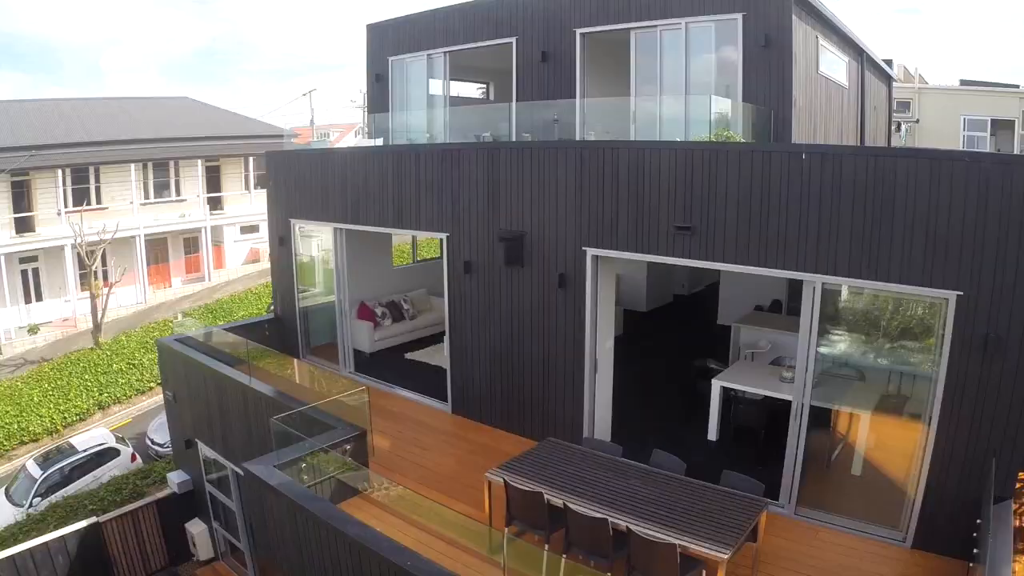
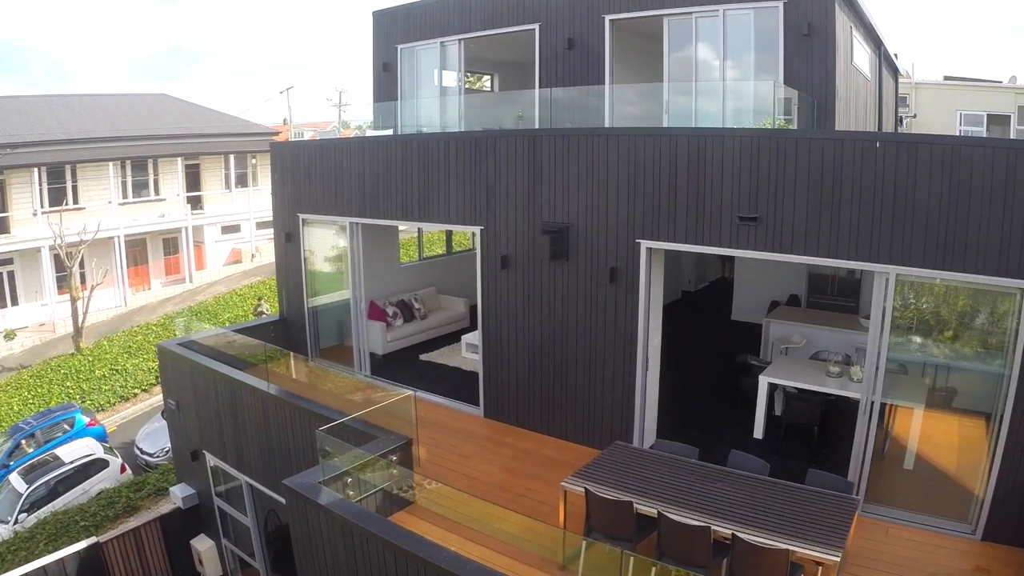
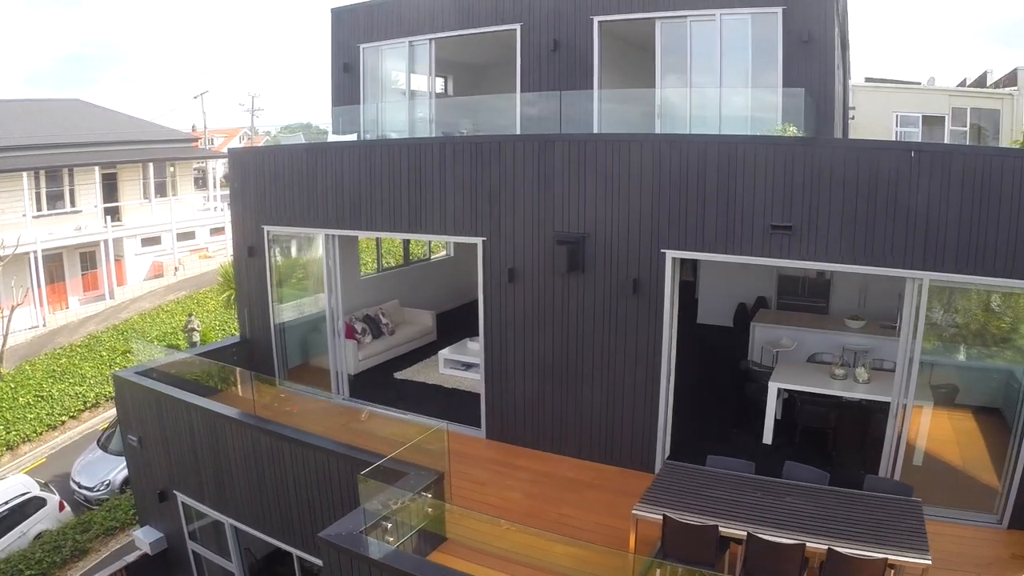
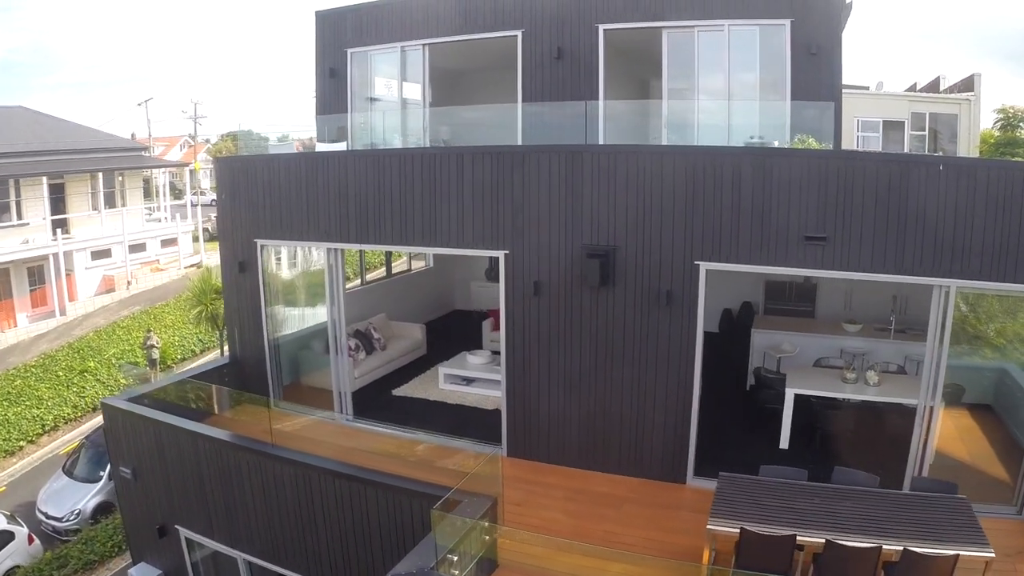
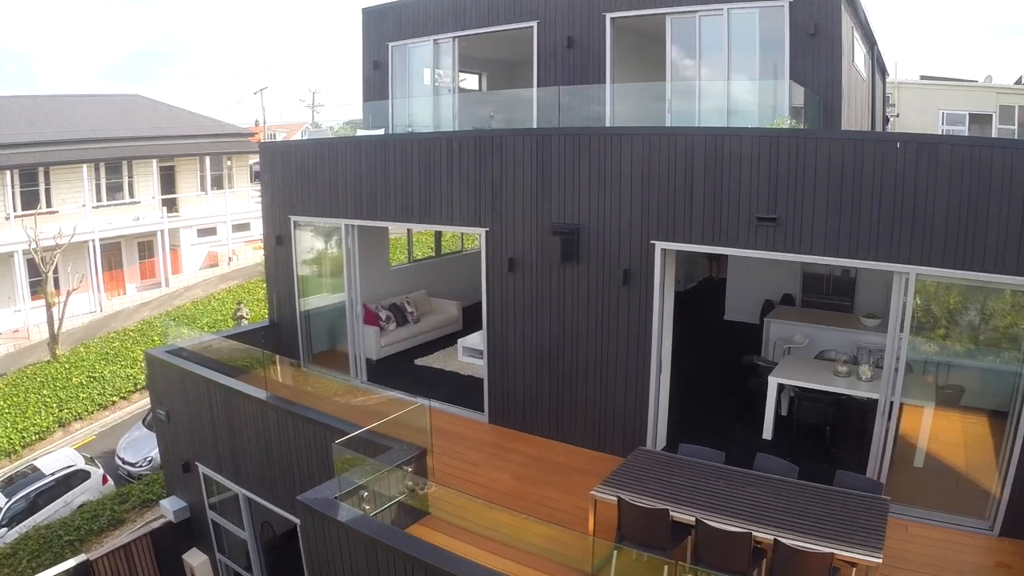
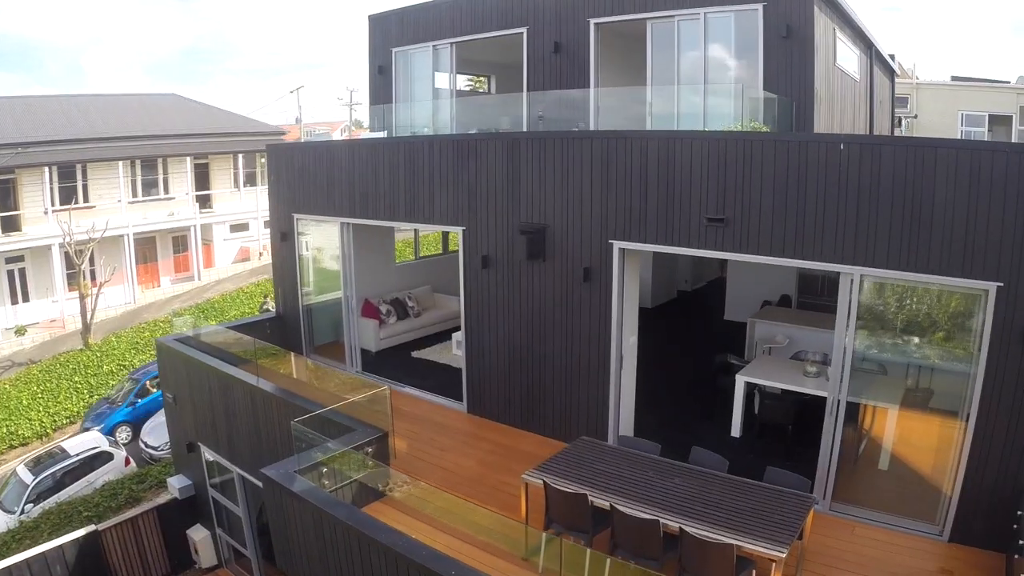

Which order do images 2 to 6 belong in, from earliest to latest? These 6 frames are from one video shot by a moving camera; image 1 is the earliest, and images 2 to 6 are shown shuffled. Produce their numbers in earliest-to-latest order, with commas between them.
6, 2, 5, 3, 4
